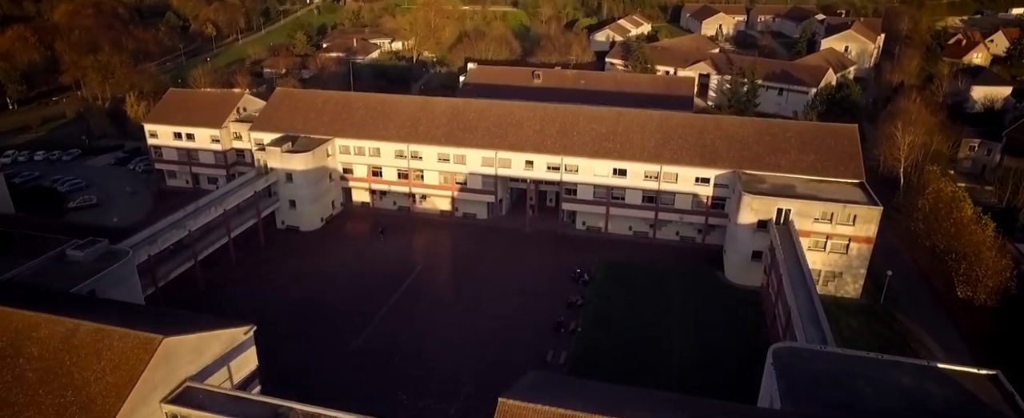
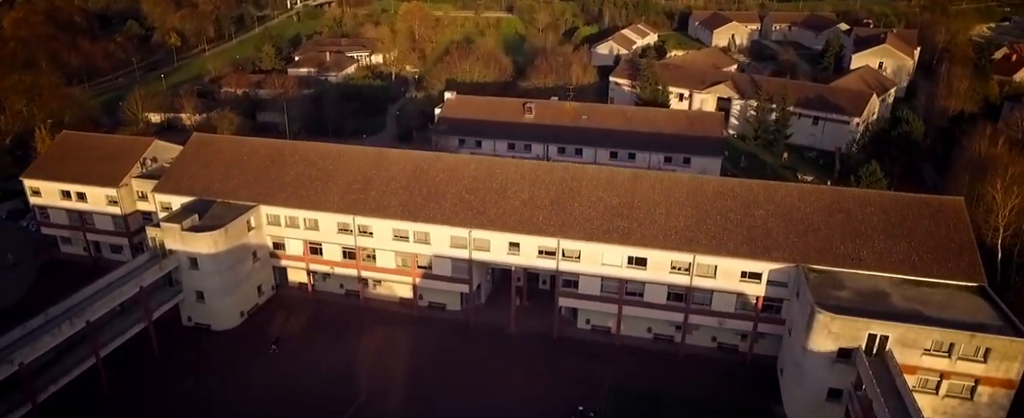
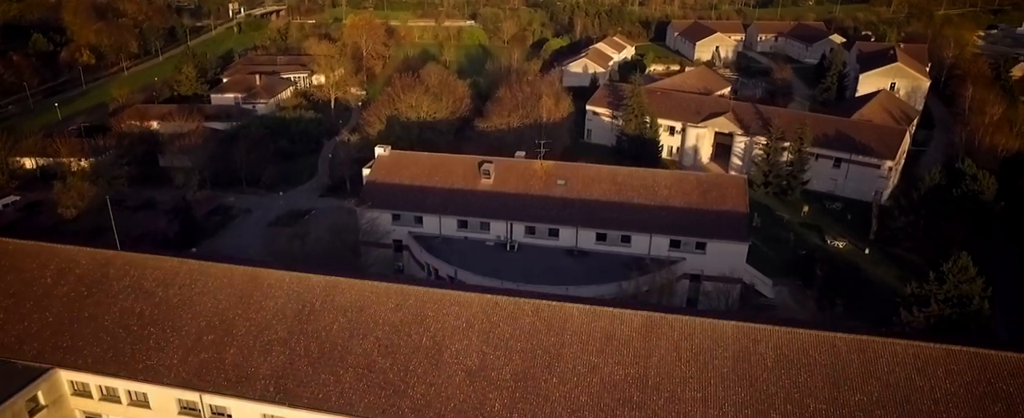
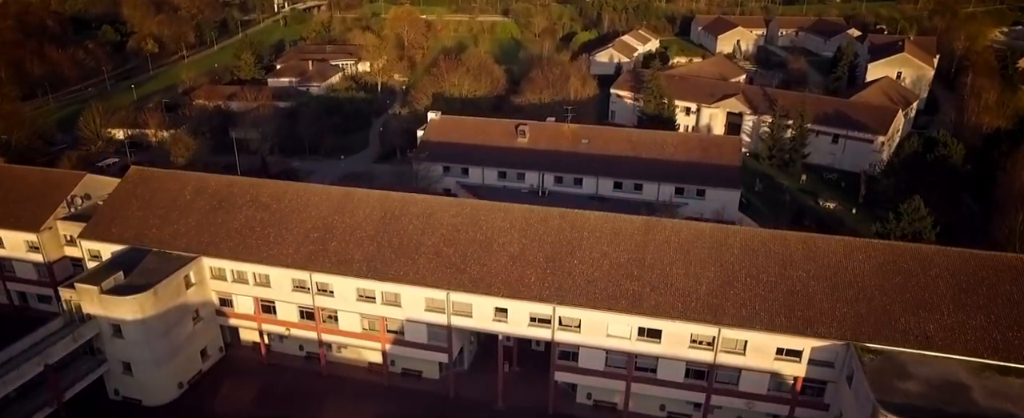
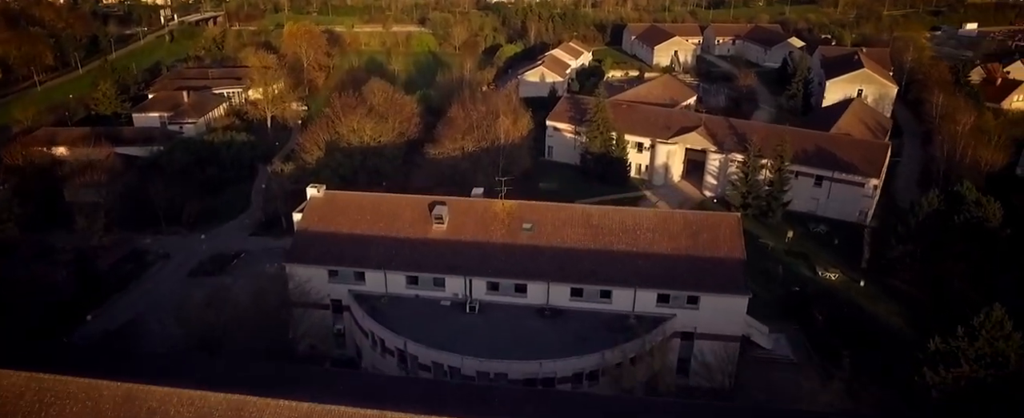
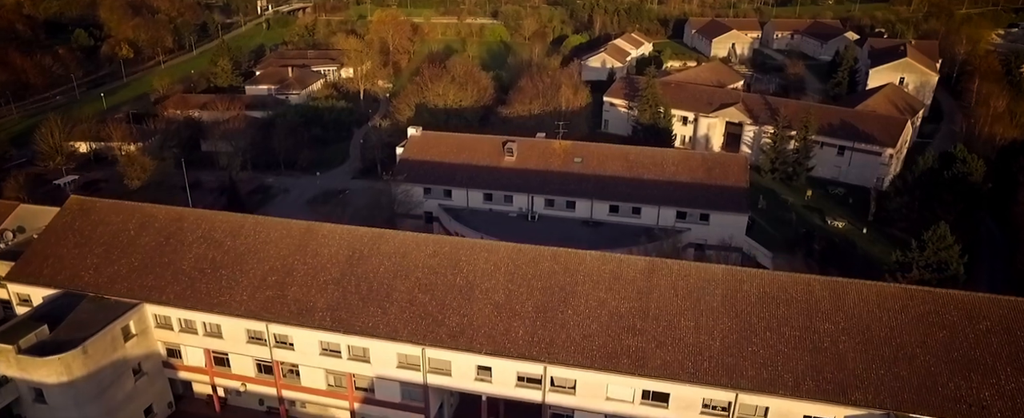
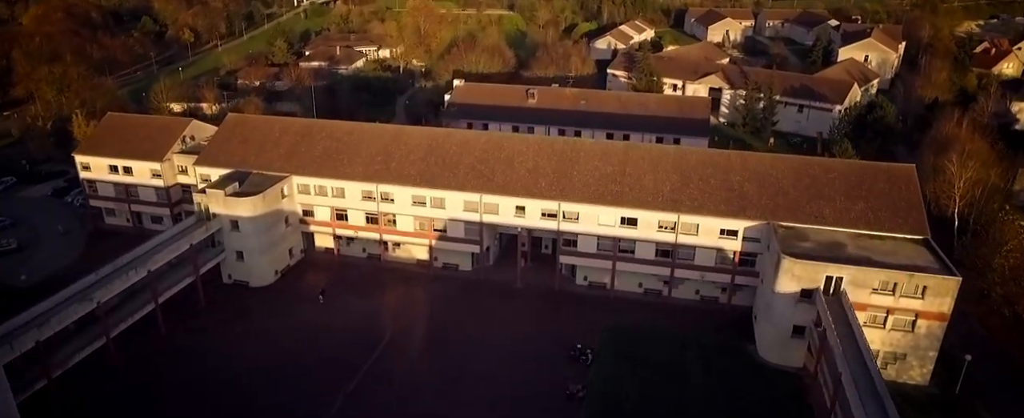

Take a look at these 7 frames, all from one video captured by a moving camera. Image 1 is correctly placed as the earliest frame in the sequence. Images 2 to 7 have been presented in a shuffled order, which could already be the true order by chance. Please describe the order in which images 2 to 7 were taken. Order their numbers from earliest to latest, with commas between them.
7, 2, 4, 6, 3, 5
